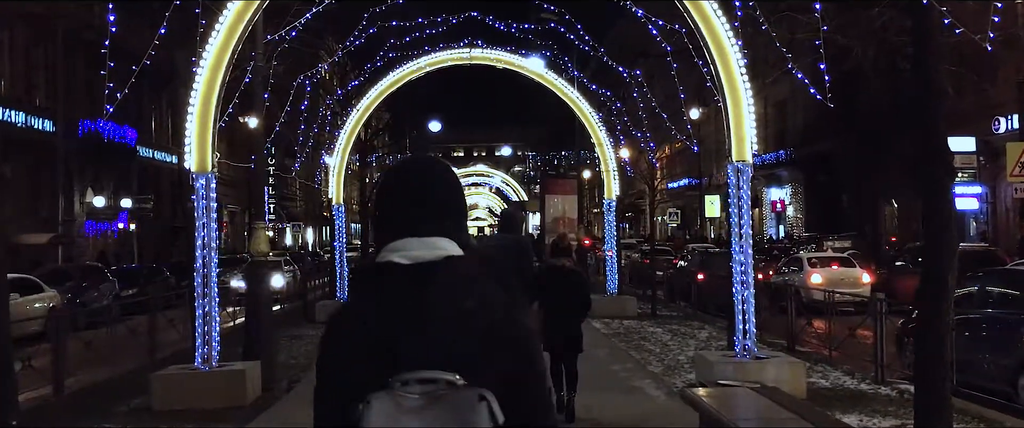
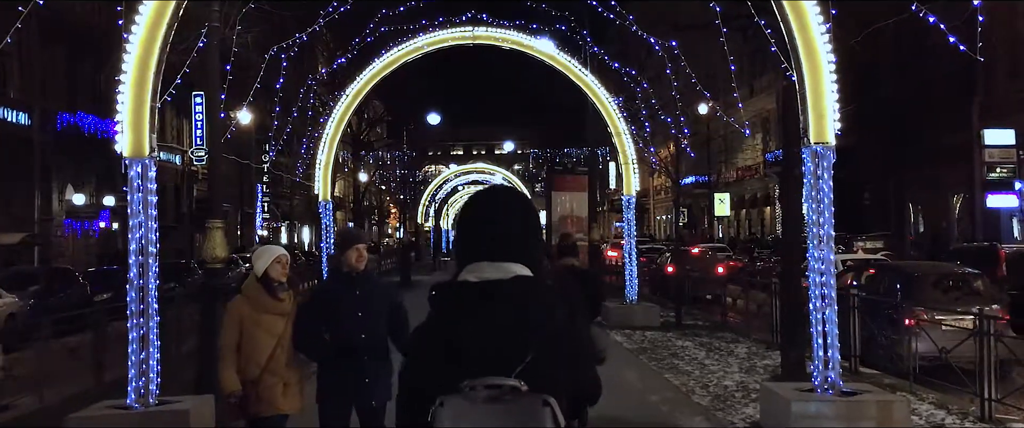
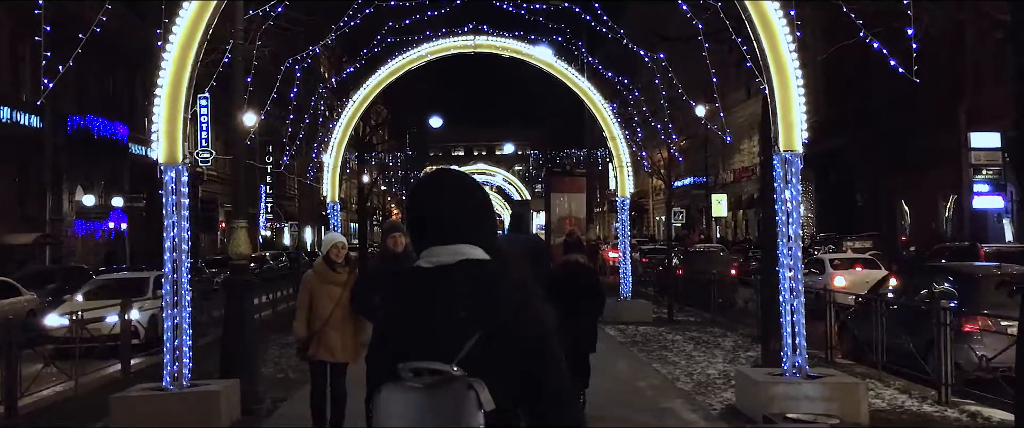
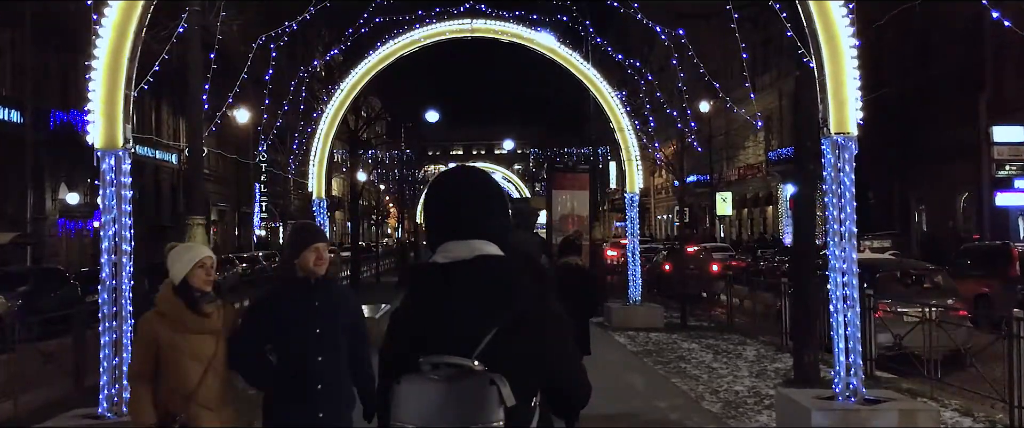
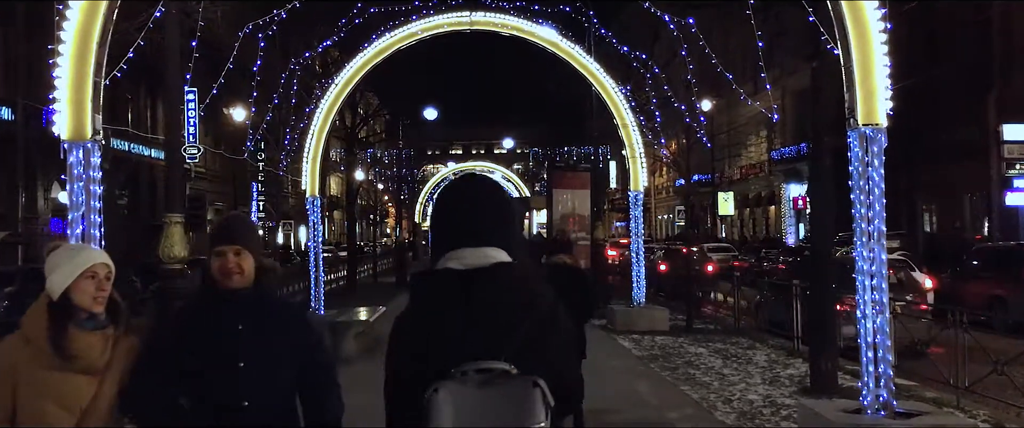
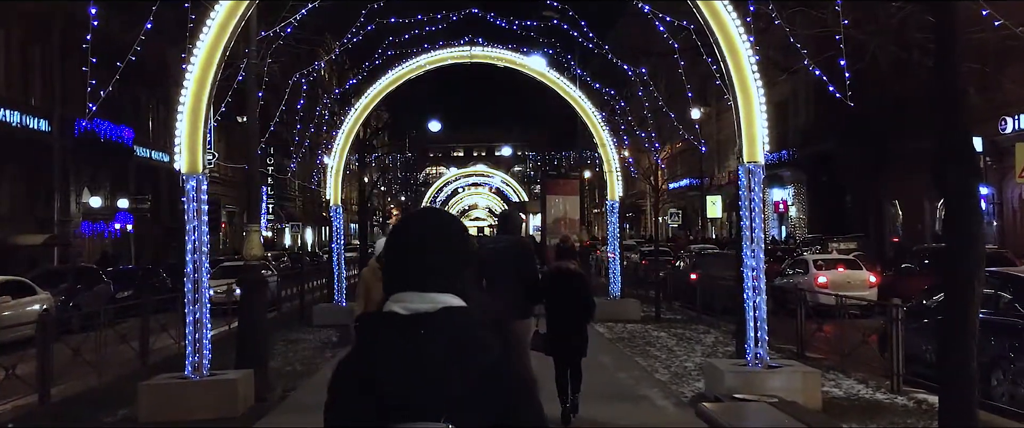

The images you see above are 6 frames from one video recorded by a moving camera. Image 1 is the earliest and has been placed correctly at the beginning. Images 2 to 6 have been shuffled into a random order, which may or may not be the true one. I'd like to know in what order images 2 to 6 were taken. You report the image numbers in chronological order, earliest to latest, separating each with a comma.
6, 3, 2, 4, 5
